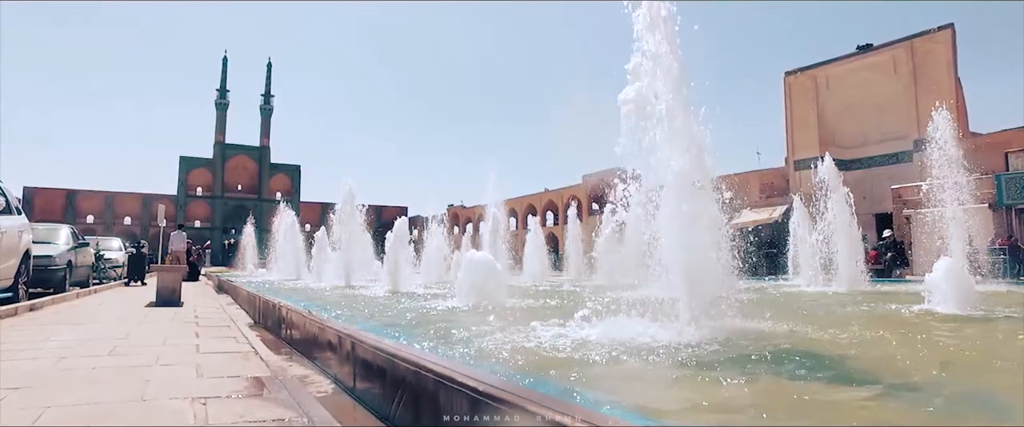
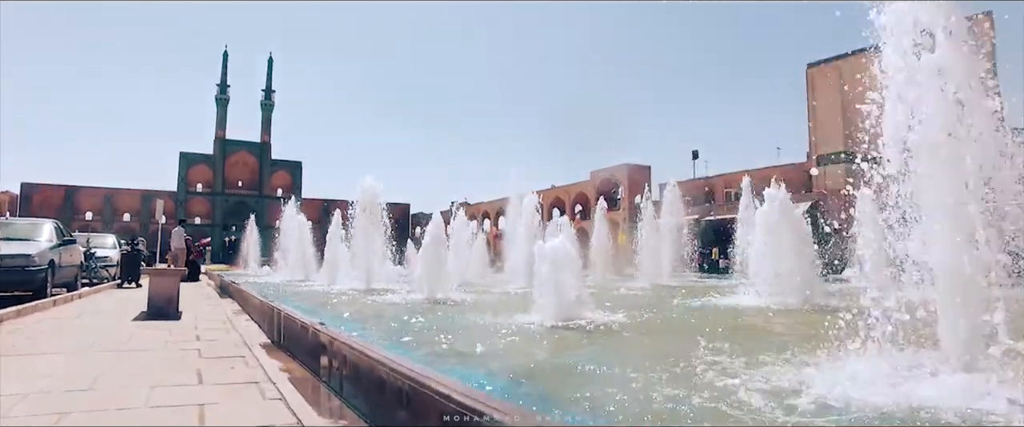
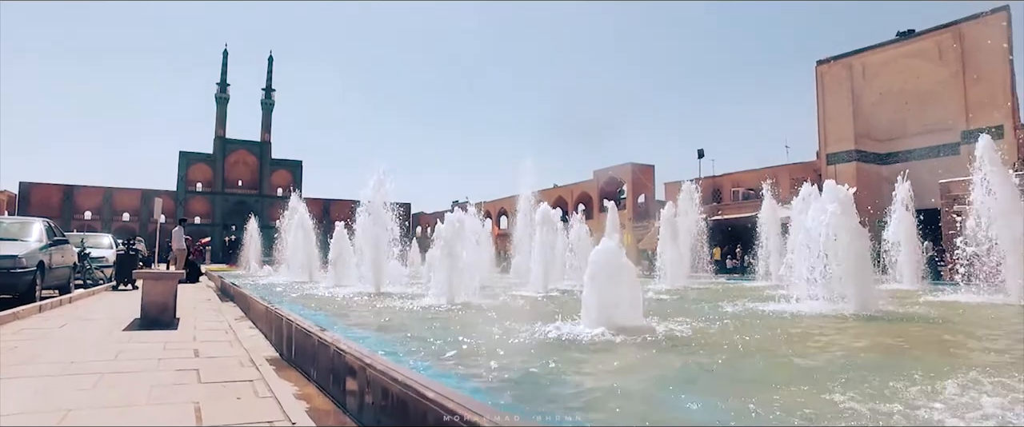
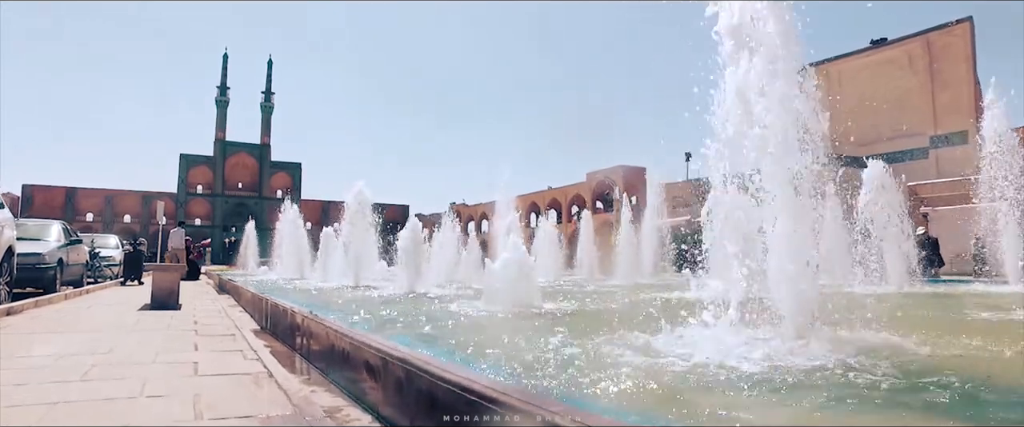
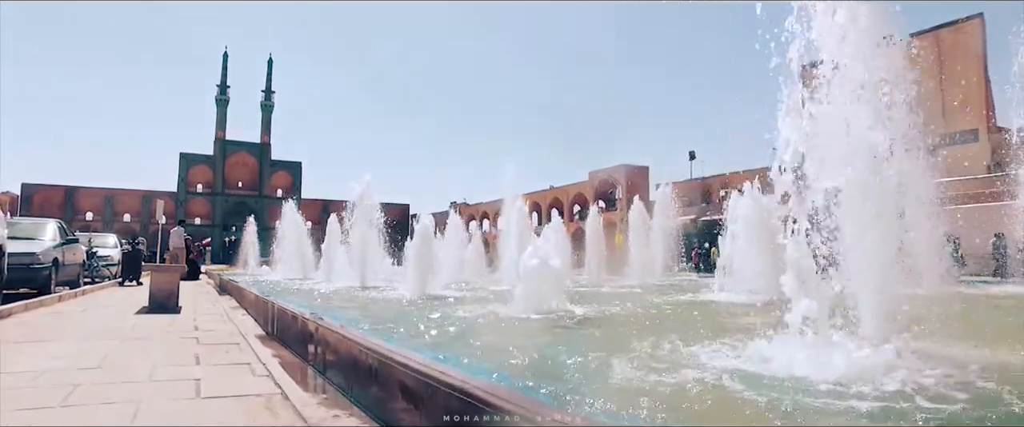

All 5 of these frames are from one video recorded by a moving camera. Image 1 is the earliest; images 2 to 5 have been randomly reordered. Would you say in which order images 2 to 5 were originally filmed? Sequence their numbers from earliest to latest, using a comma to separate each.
4, 5, 2, 3
